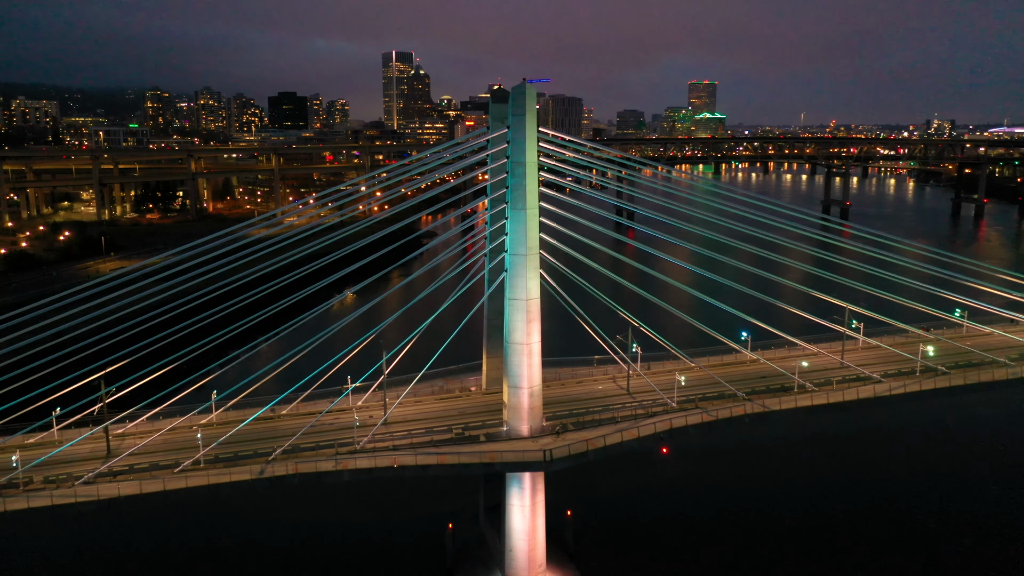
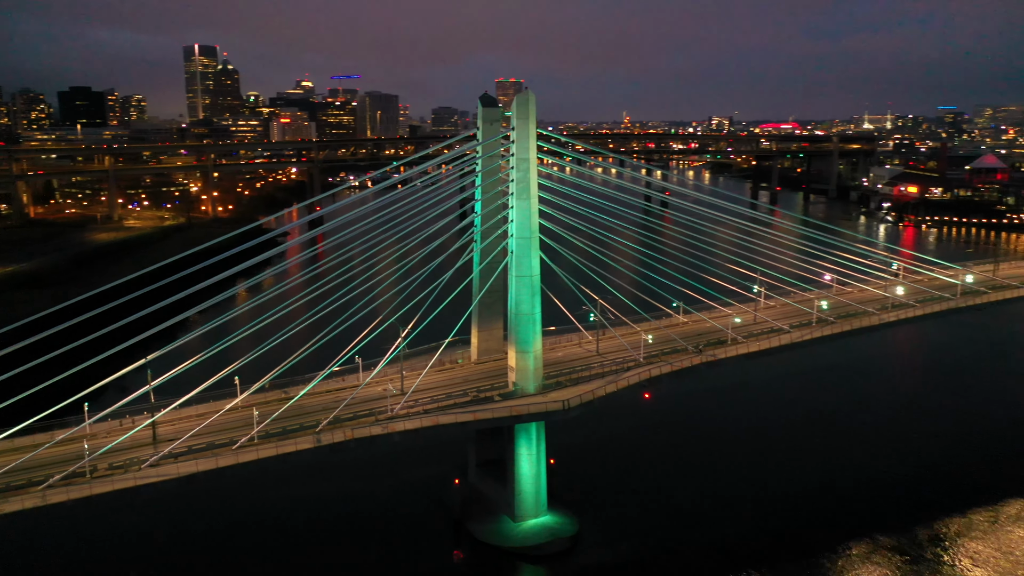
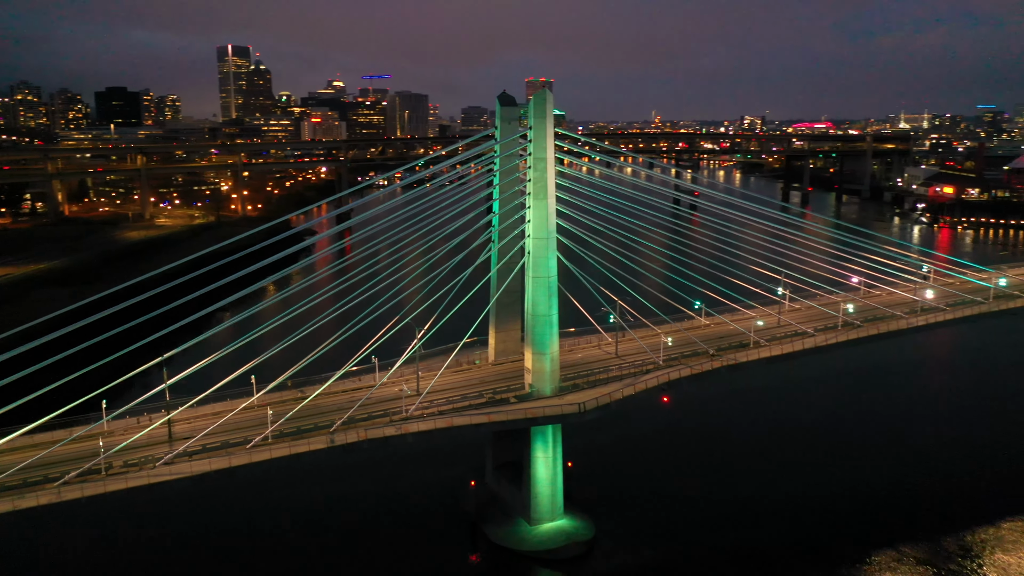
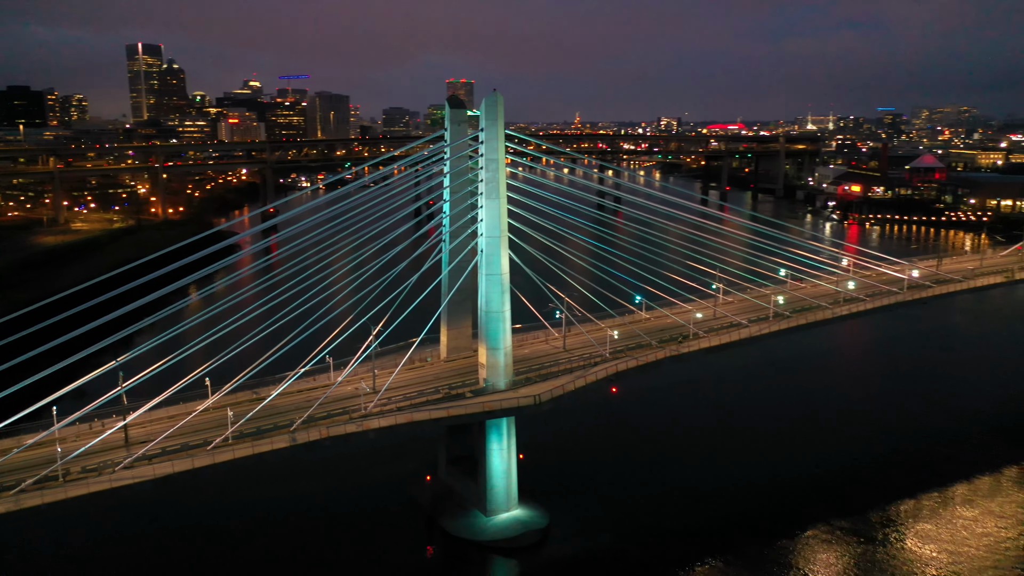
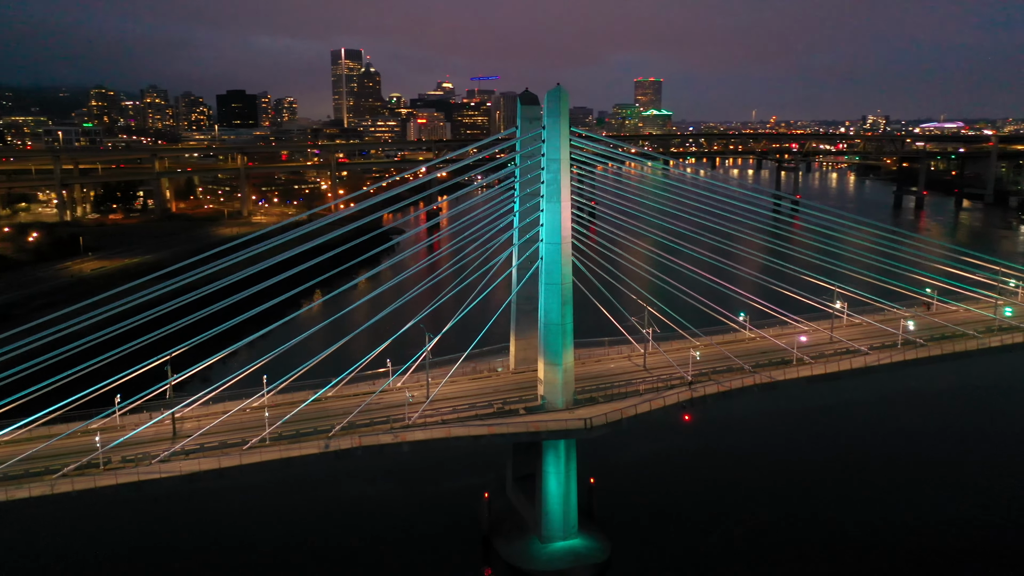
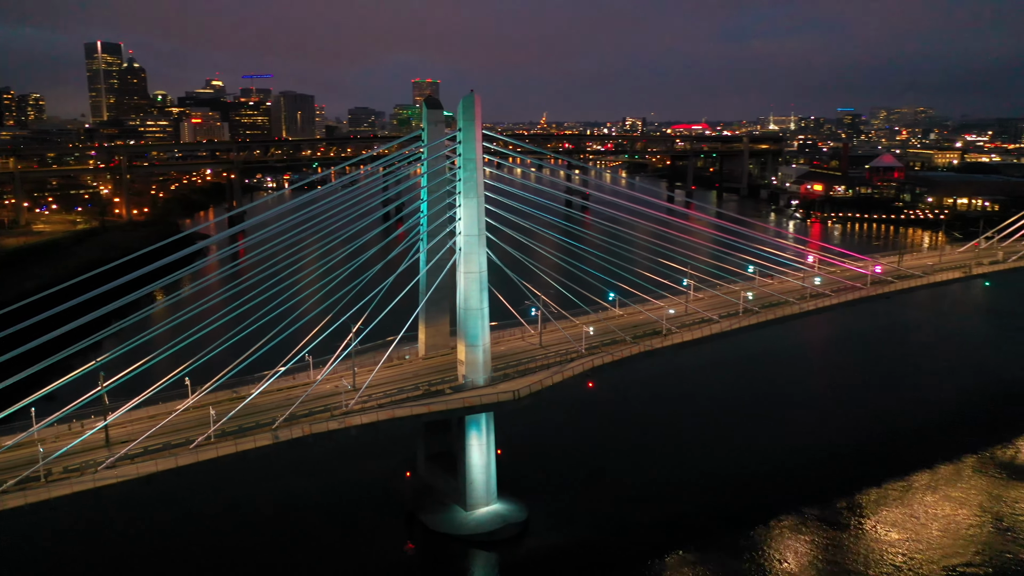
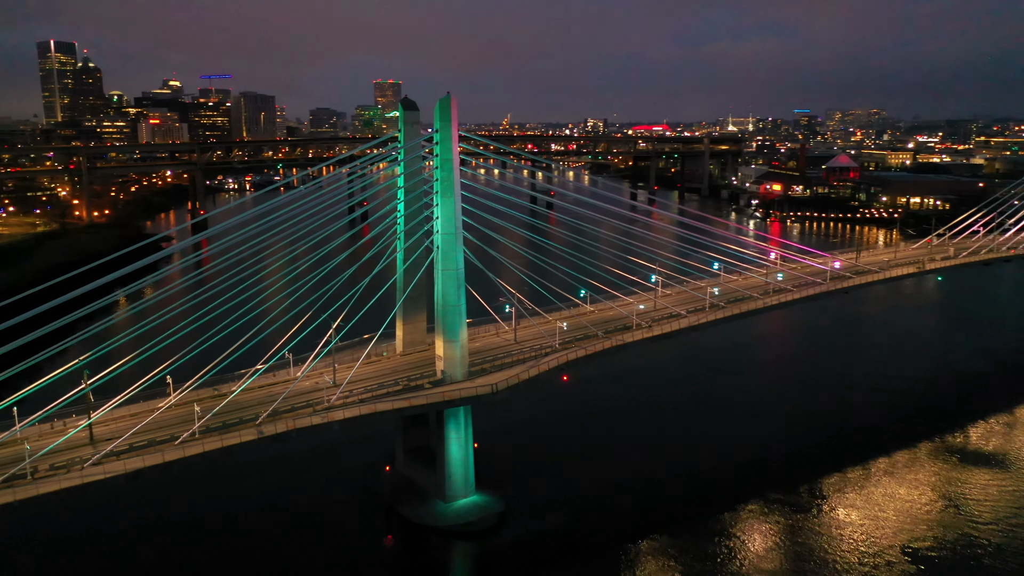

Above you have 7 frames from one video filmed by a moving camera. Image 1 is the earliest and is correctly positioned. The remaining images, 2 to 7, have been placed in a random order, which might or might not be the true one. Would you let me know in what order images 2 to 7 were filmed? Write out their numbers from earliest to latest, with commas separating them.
5, 3, 2, 4, 6, 7
